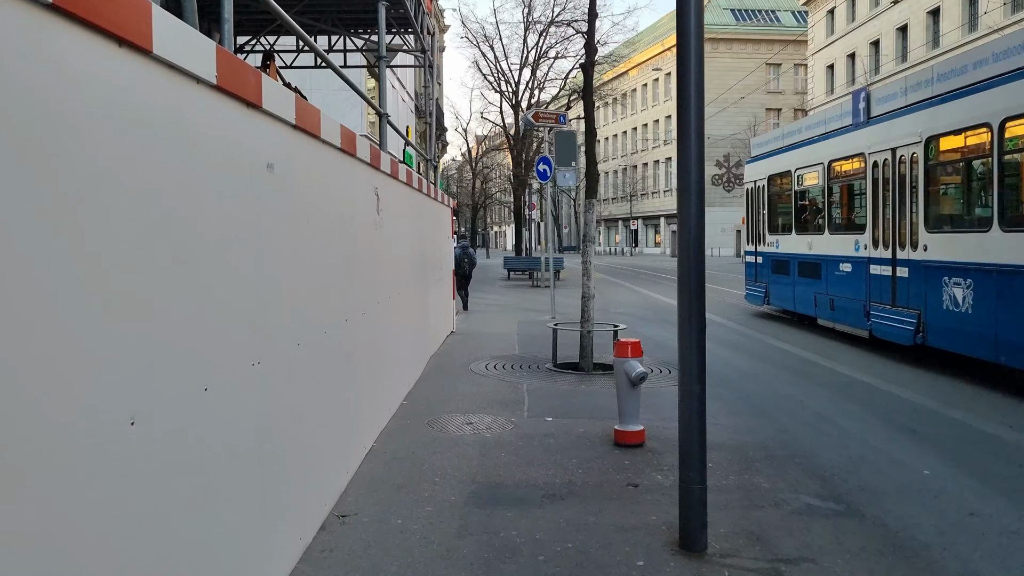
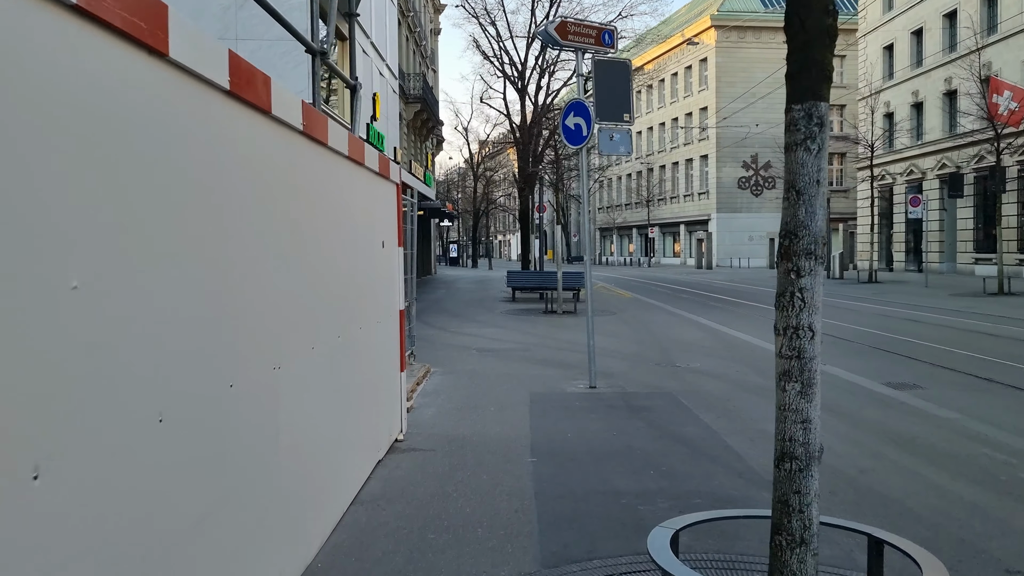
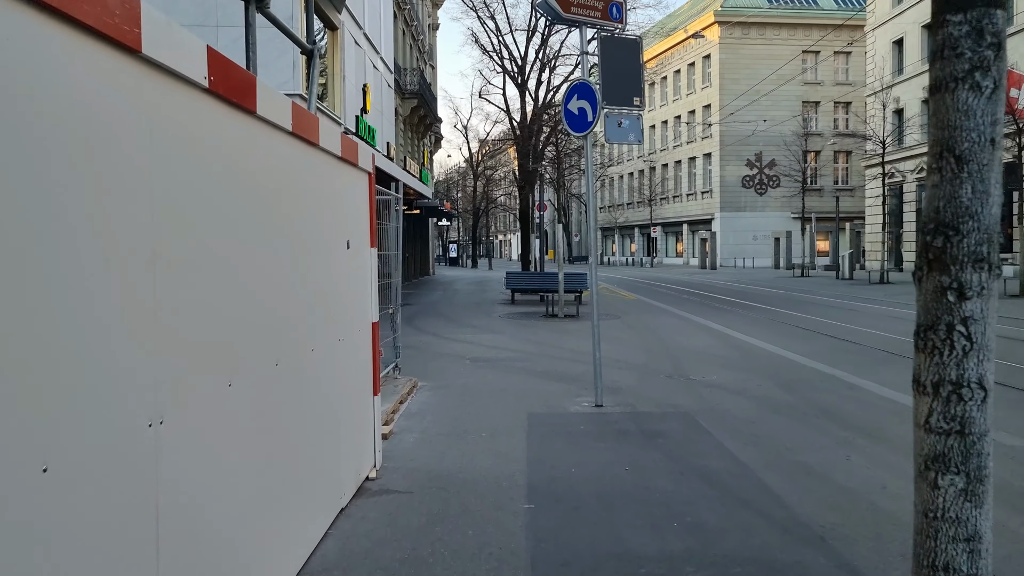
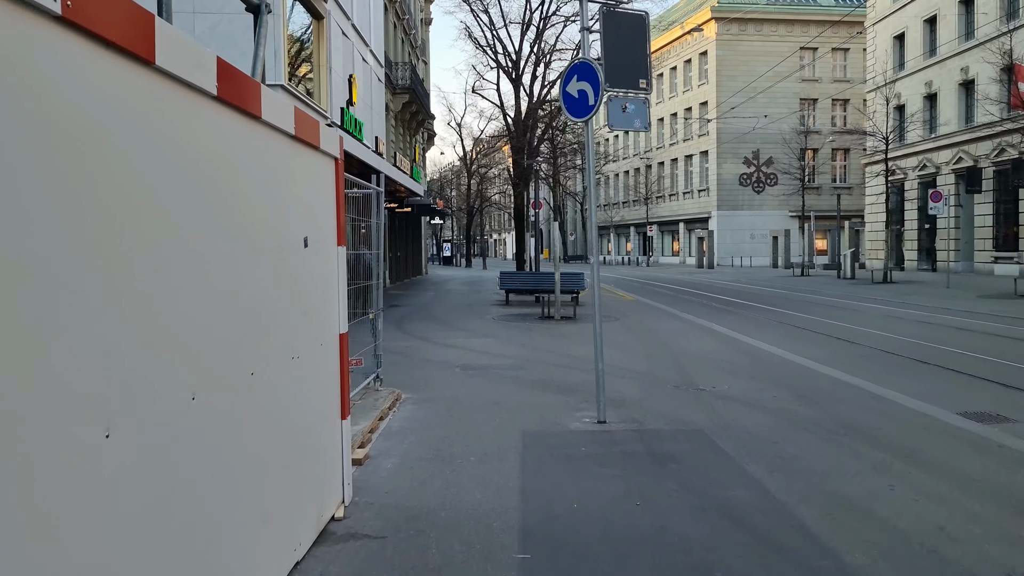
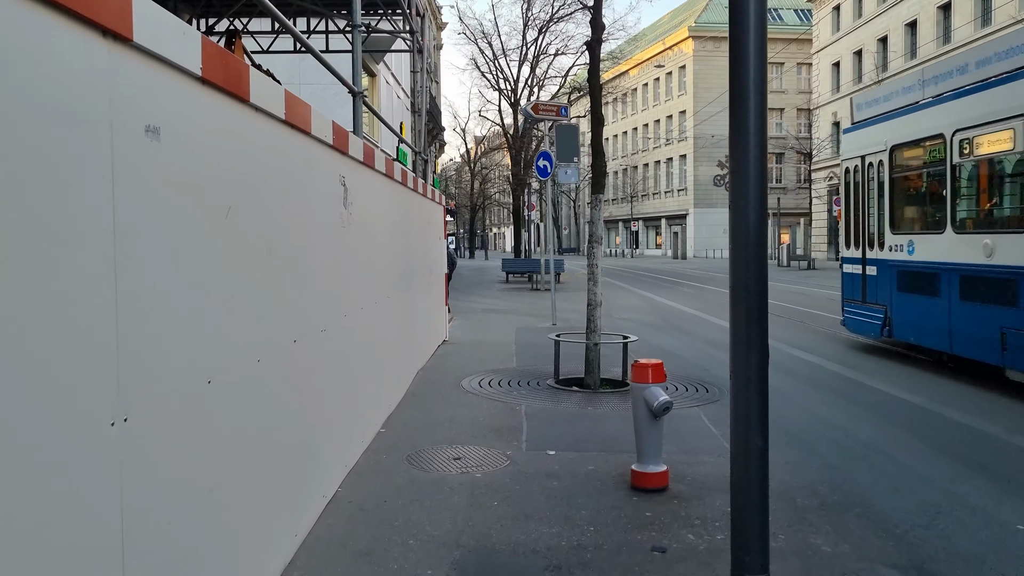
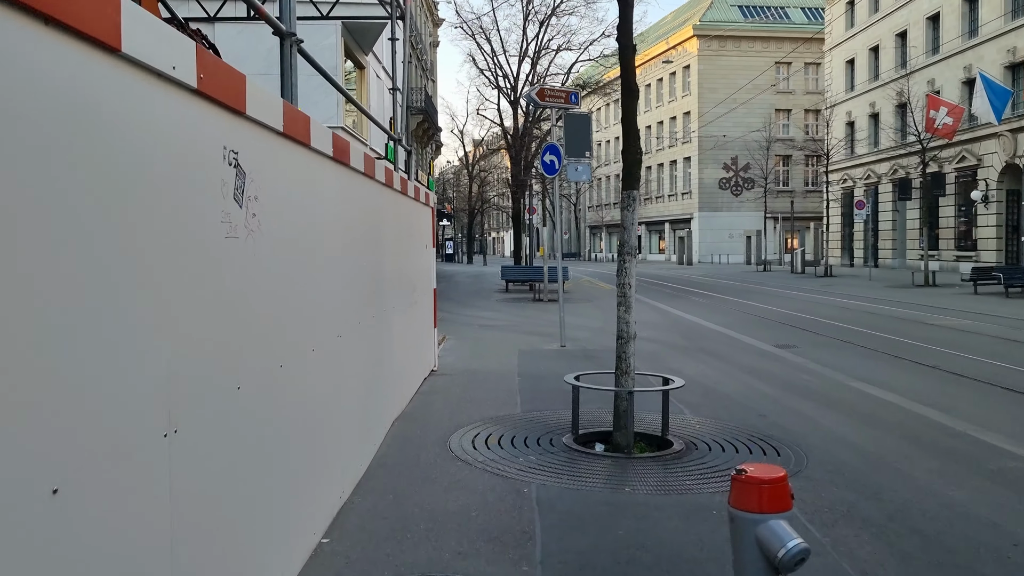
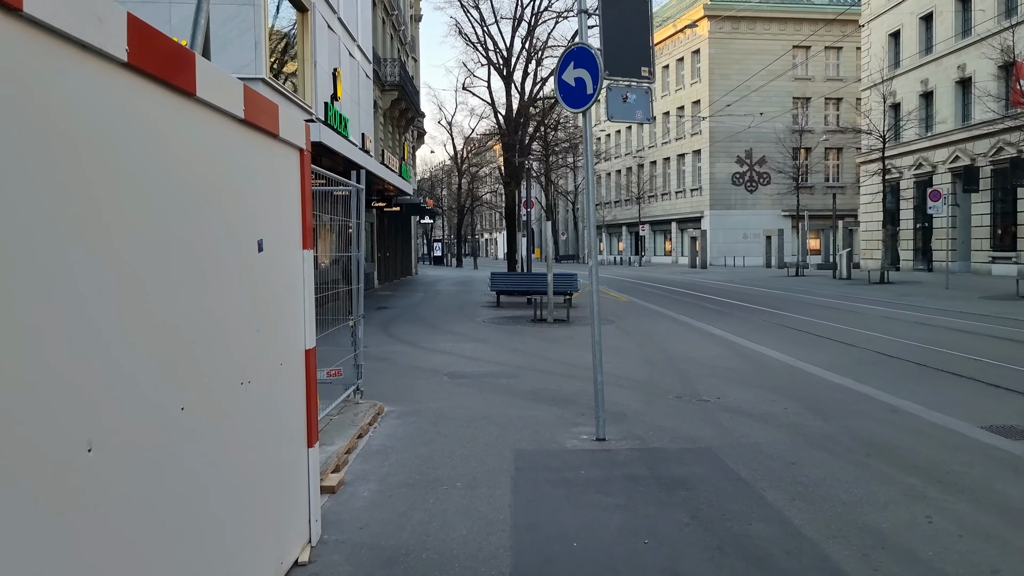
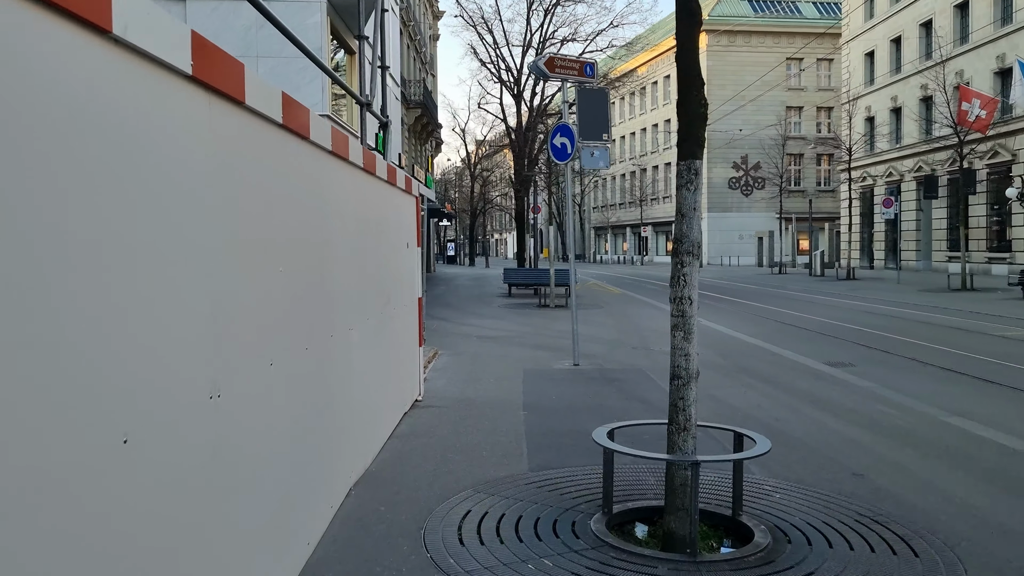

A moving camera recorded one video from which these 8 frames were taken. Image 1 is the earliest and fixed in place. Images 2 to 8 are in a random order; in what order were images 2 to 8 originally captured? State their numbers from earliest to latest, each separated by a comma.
5, 6, 8, 2, 3, 4, 7
